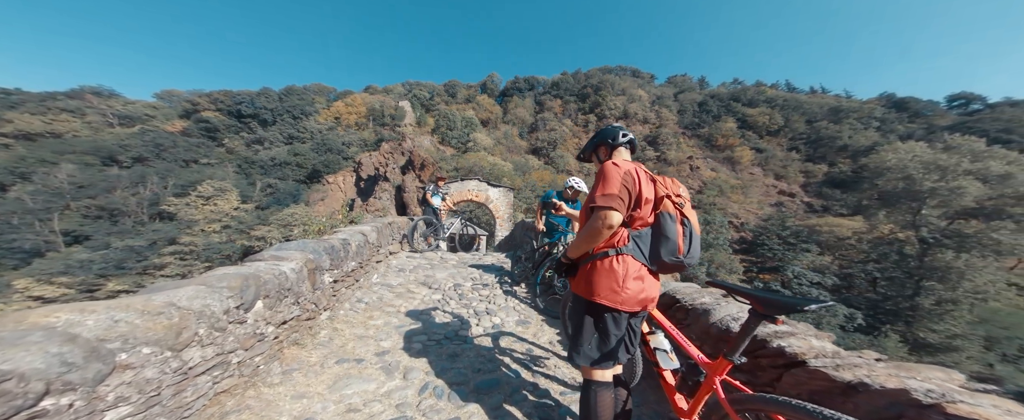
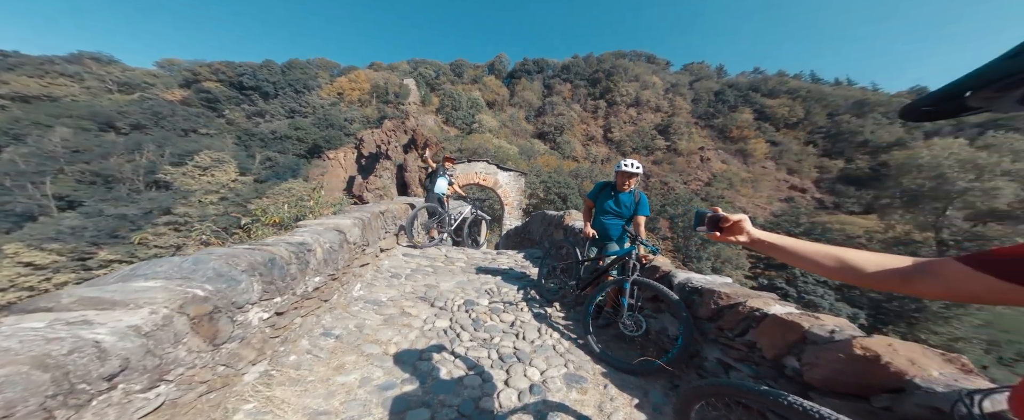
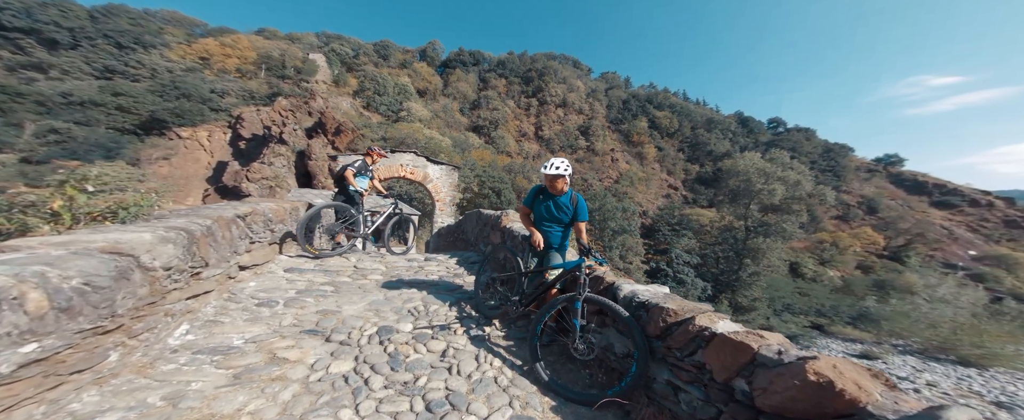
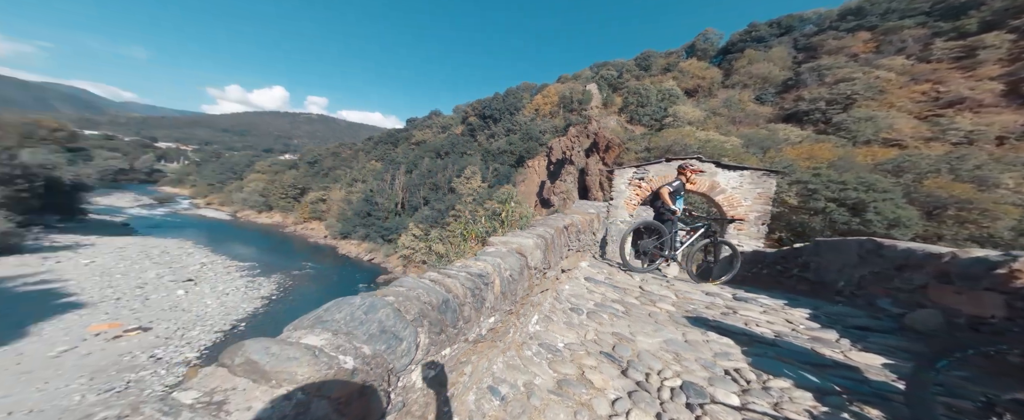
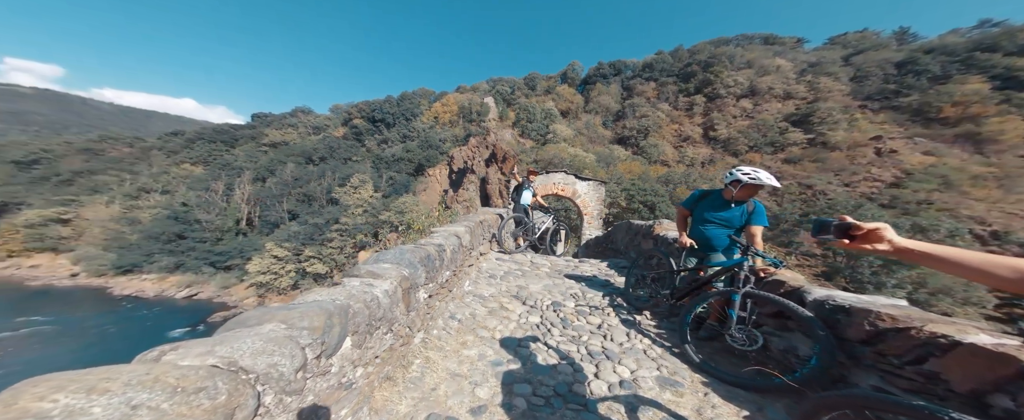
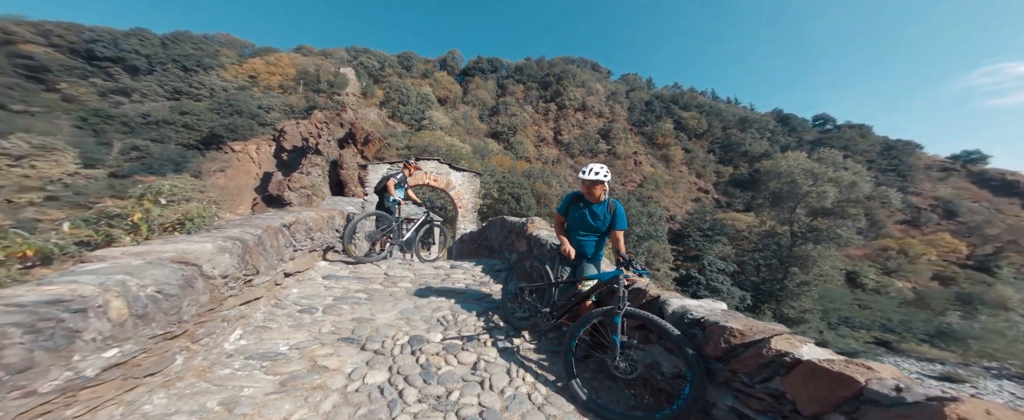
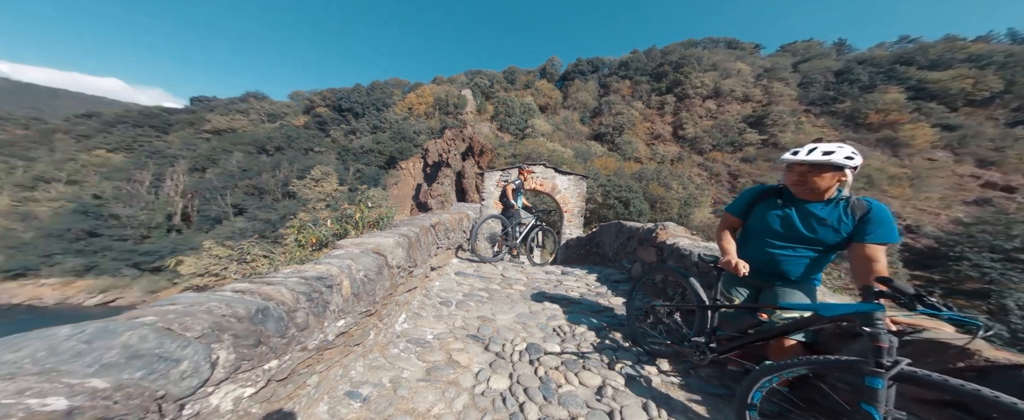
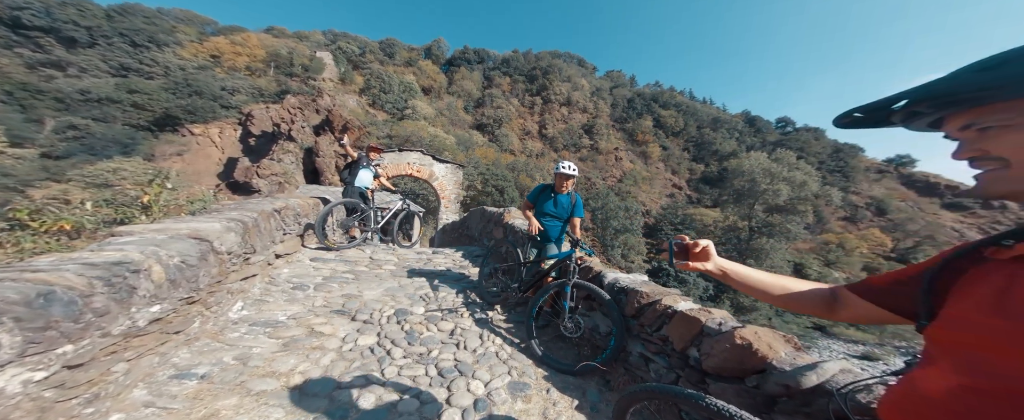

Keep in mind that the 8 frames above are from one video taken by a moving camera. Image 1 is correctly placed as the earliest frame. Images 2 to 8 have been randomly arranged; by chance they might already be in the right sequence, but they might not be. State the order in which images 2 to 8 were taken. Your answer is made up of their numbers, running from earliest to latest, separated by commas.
5, 2, 8, 3, 6, 7, 4
